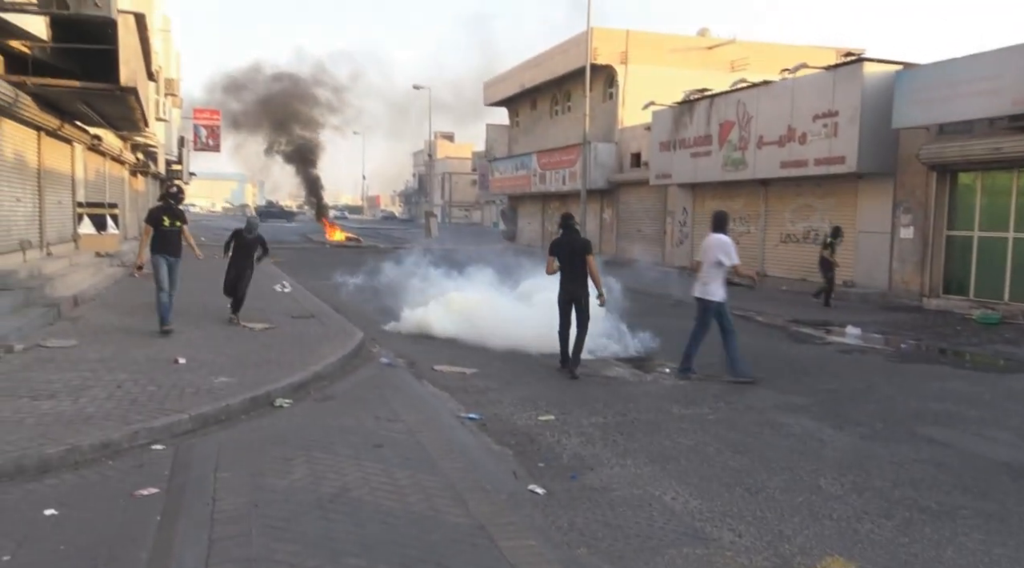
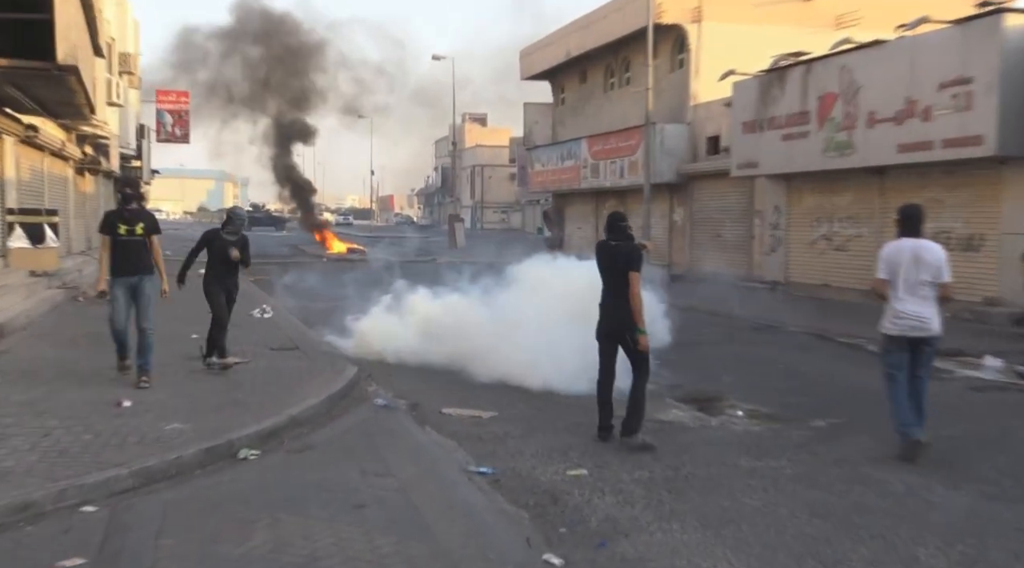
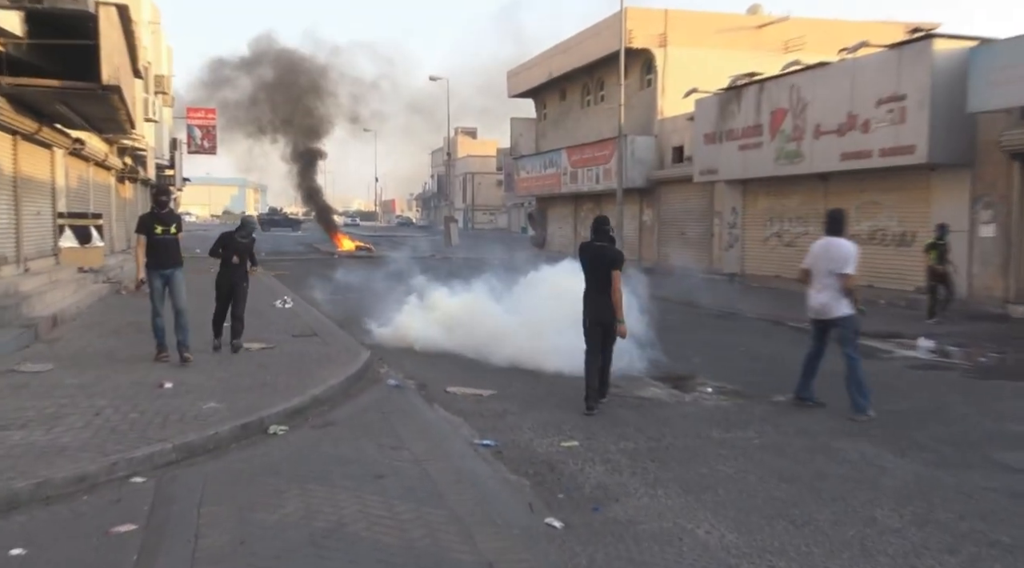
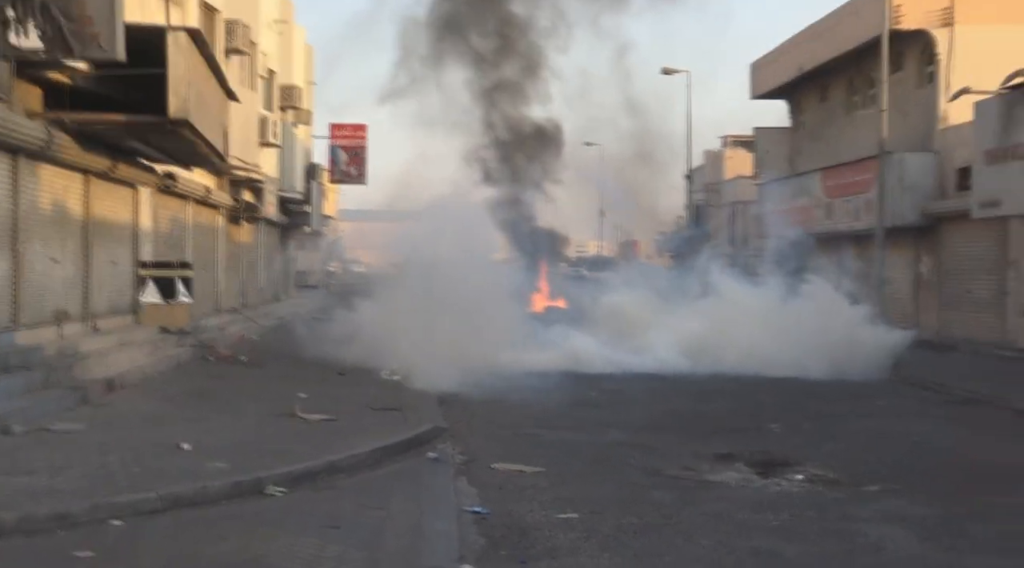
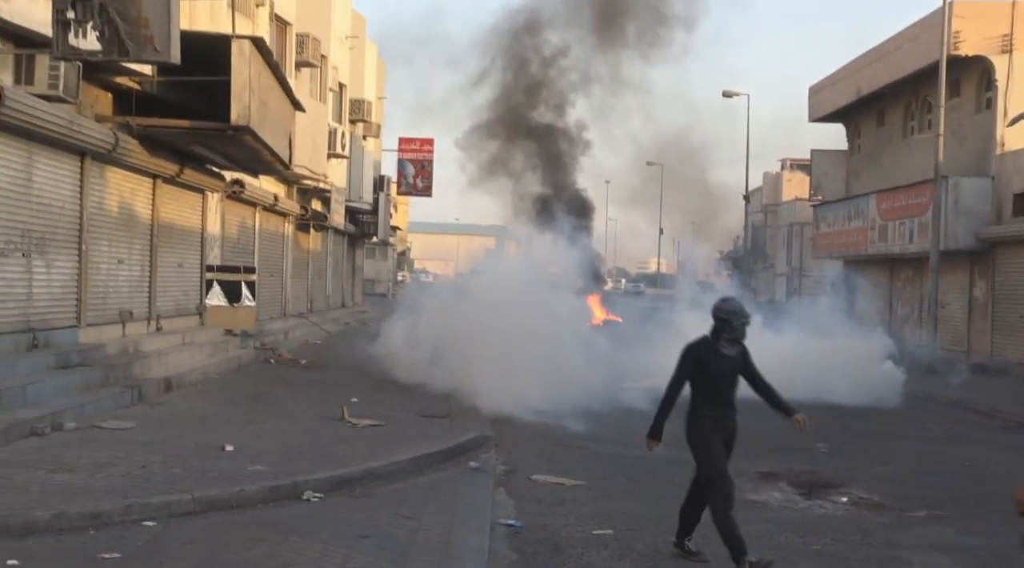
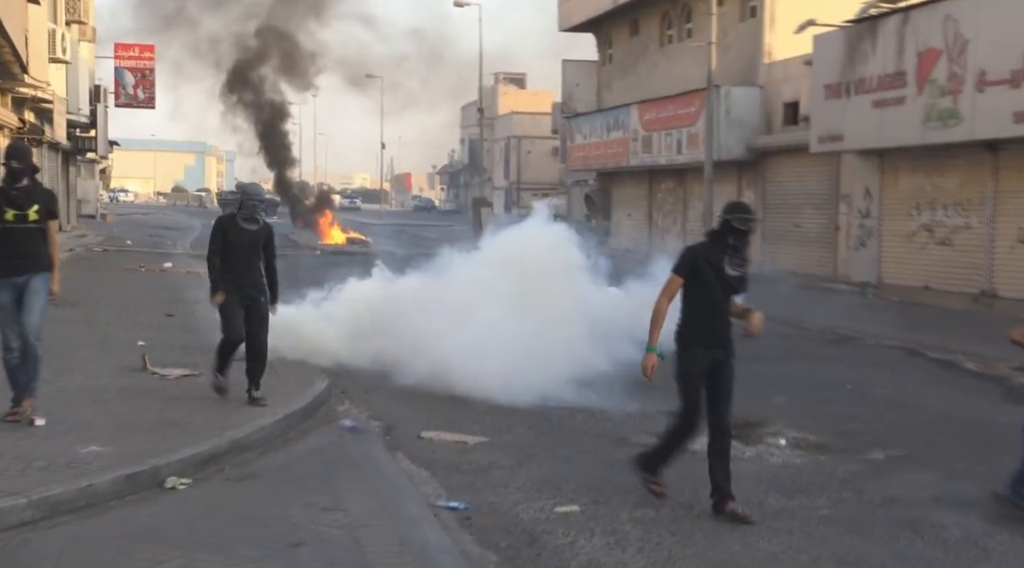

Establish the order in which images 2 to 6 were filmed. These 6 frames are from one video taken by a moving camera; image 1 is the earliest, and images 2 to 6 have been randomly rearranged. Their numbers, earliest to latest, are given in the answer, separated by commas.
3, 2, 6, 5, 4
